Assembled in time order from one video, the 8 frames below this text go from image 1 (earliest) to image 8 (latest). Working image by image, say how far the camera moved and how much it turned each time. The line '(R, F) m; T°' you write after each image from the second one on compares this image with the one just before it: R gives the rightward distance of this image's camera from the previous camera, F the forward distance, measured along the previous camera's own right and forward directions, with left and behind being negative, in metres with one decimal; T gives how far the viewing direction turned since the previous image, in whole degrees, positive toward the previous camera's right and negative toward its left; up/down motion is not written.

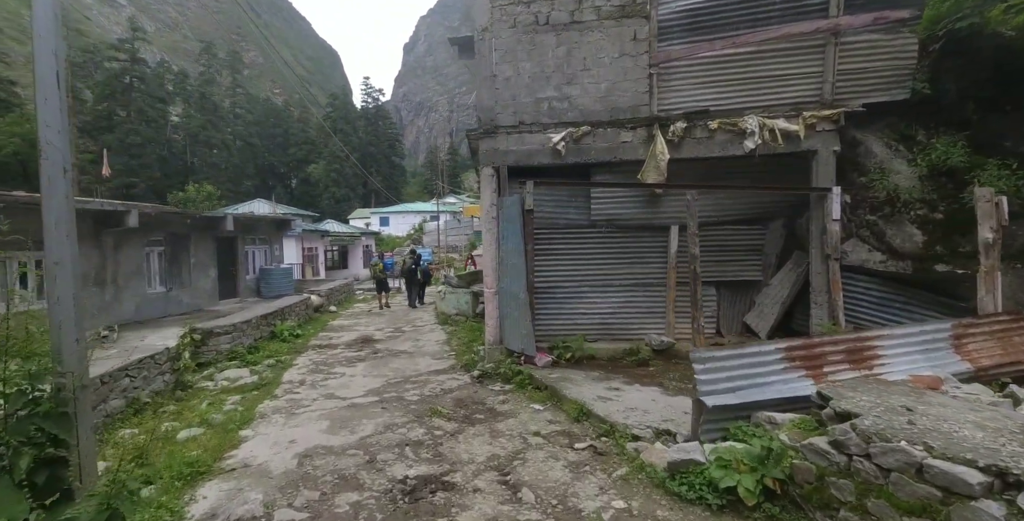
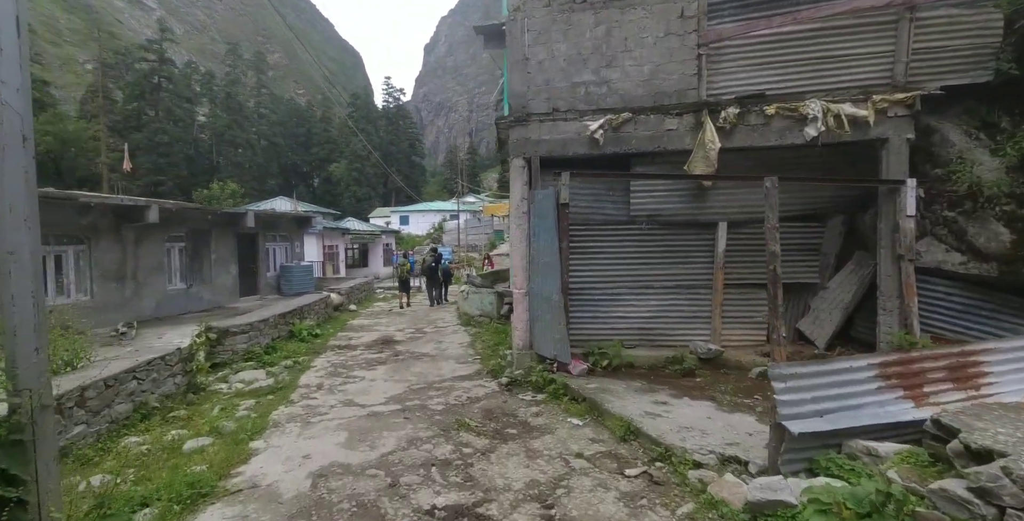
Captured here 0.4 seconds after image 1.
(-0.2, +0.5) m; -2°
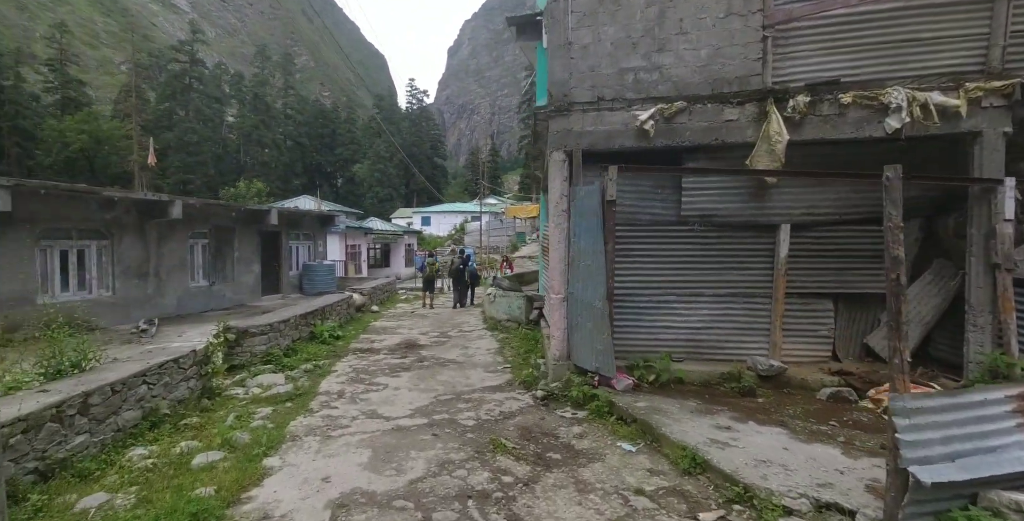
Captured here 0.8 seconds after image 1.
(-0.2, +0.5) m; -2°
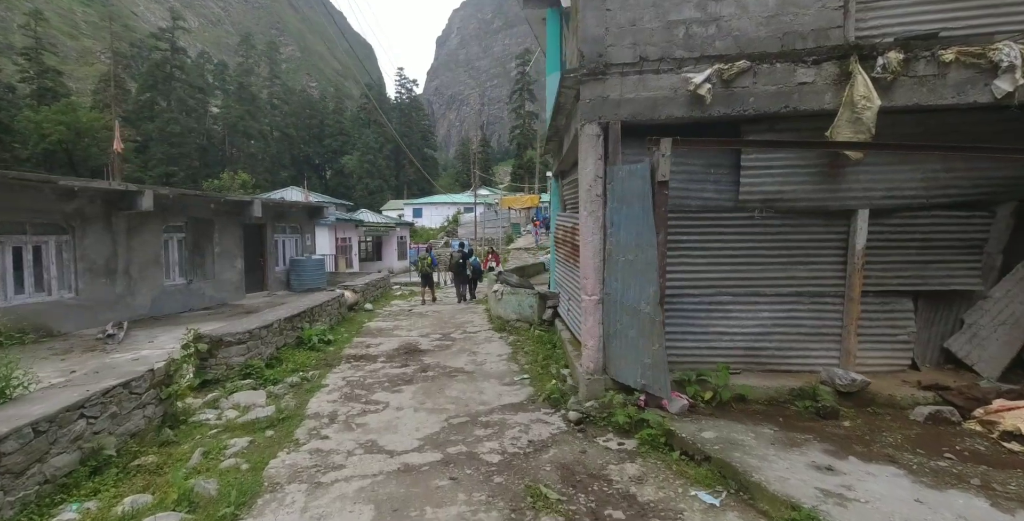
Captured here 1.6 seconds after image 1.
(-0.3, +1.0) m; +1°
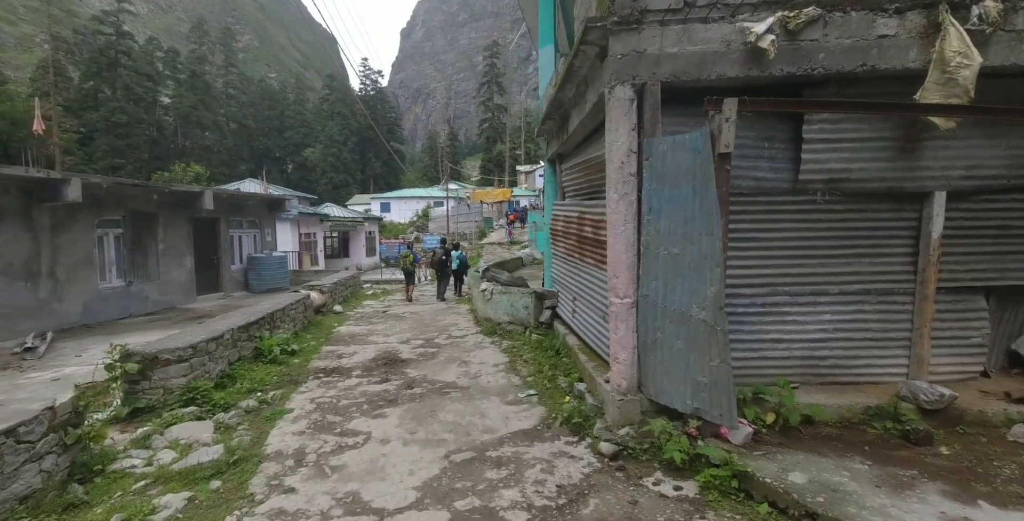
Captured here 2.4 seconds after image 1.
(-0.4, +1.0) m; +4°
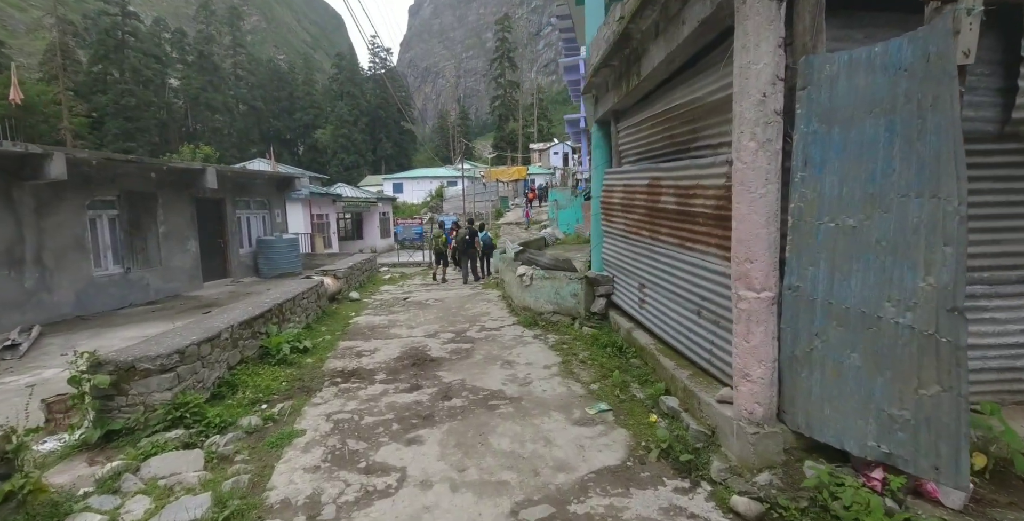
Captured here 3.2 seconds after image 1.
(-0.4, +1.2) m; -1°
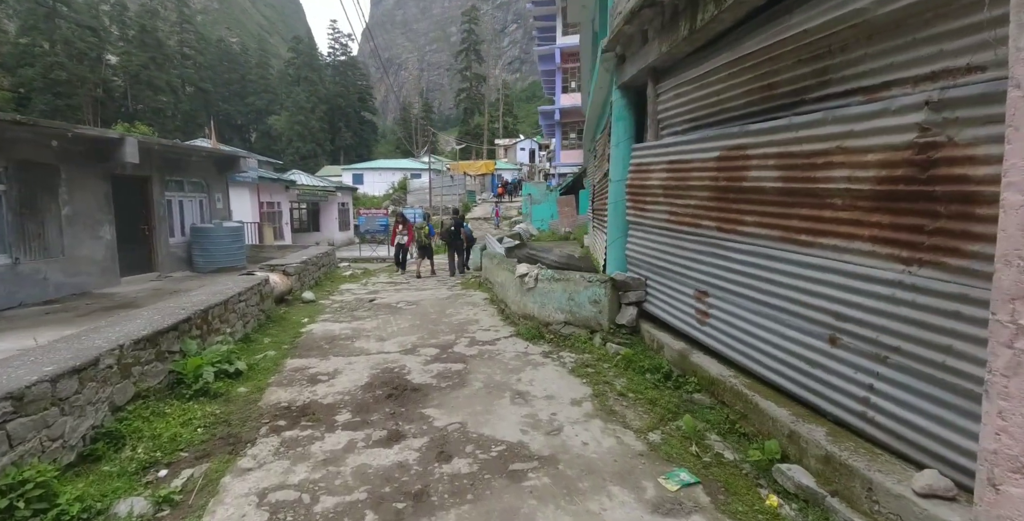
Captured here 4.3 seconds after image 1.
(-0.4, +1.5) m; +4°
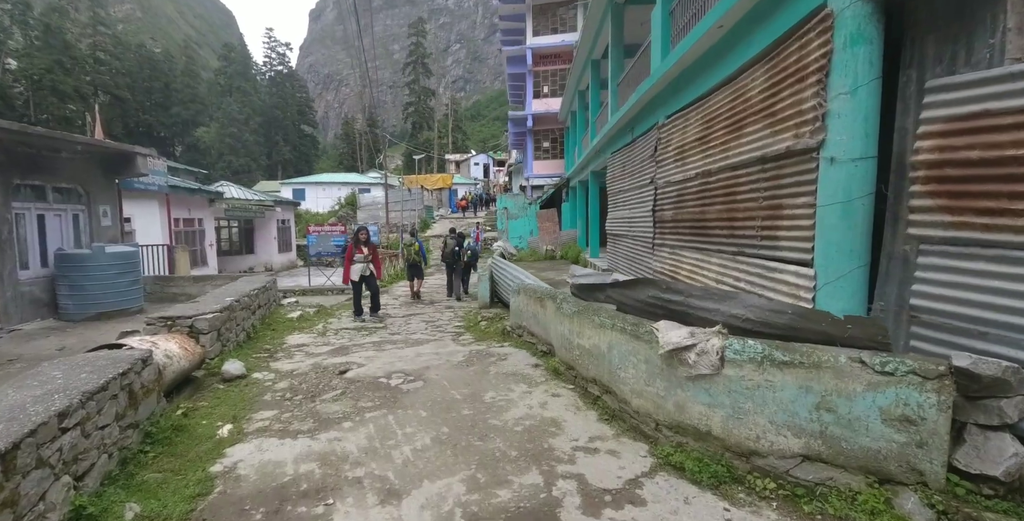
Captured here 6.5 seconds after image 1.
(-1.1, +3.0) m; +6°
